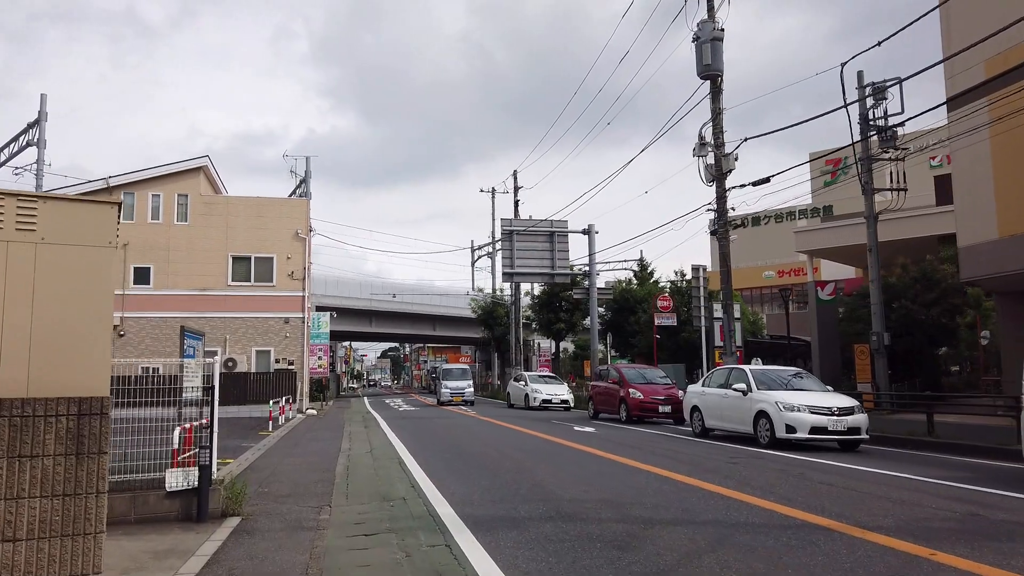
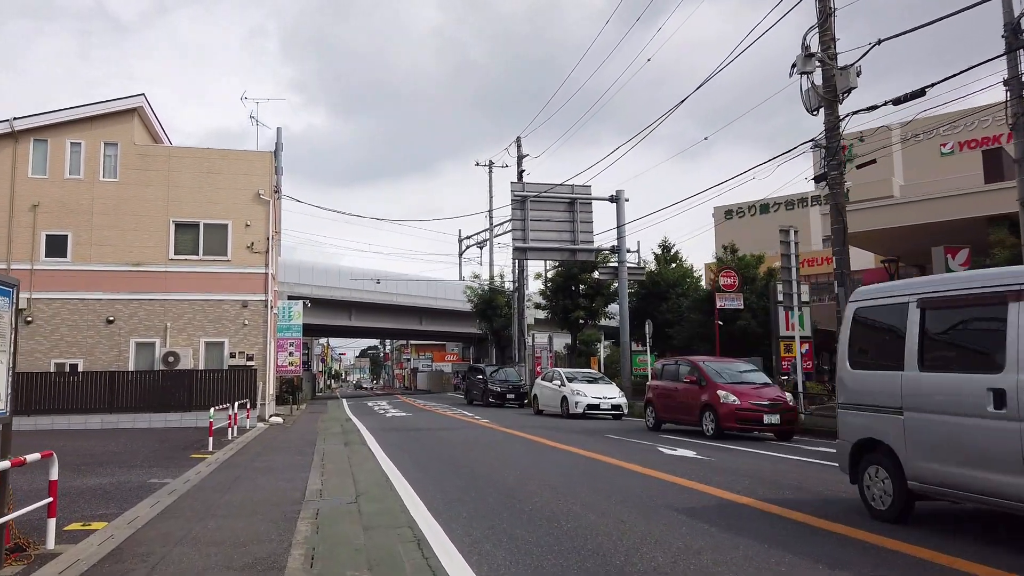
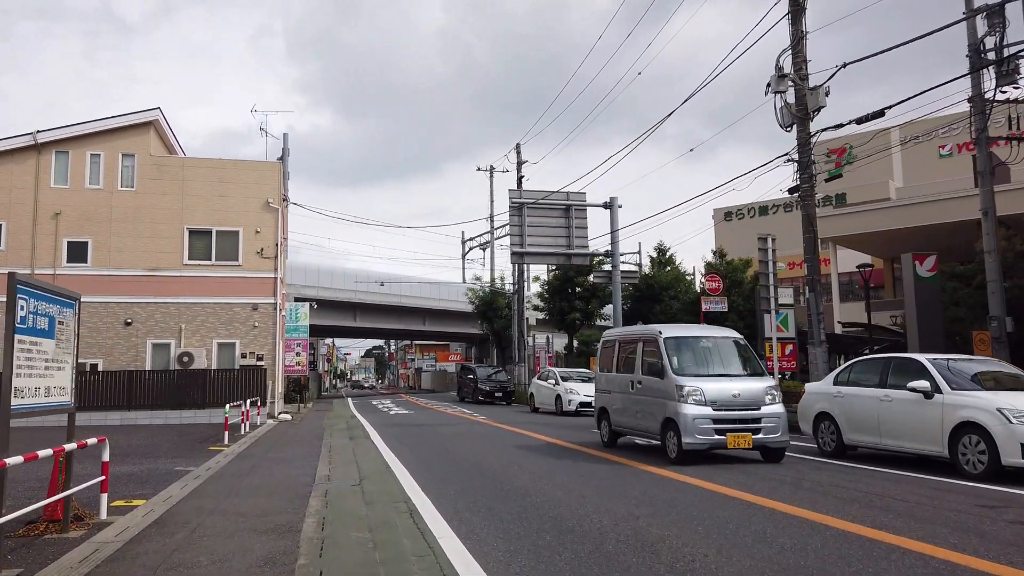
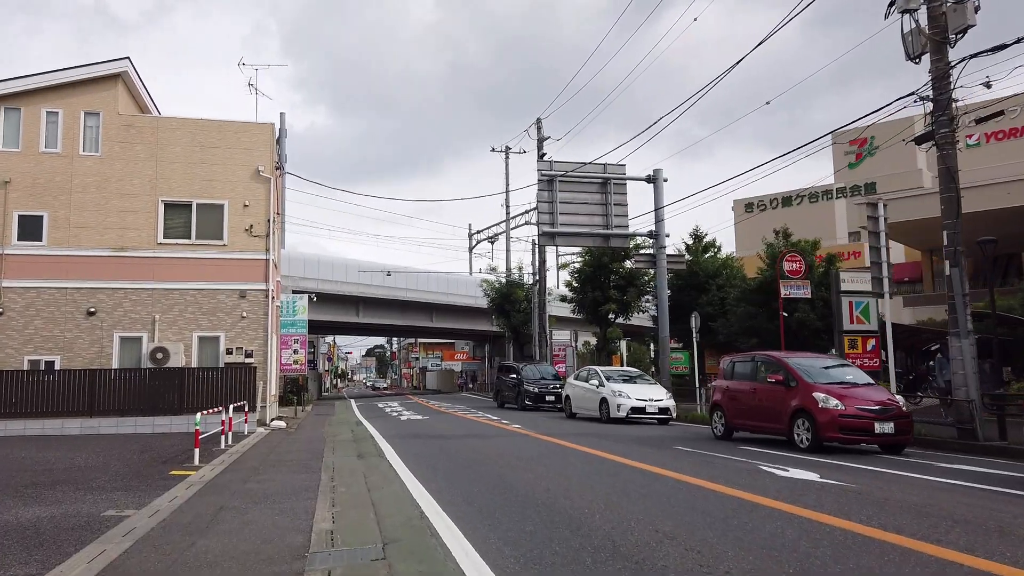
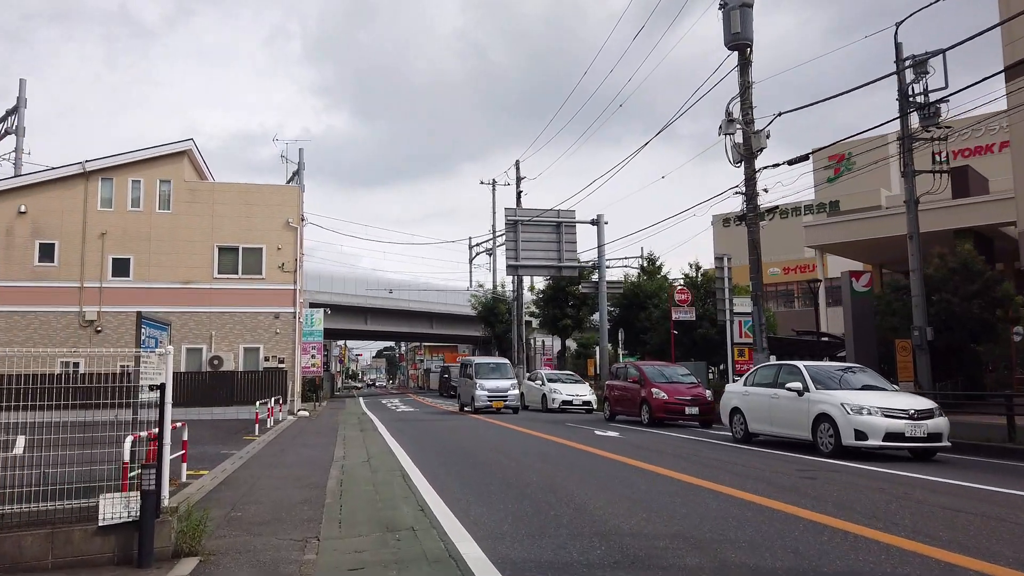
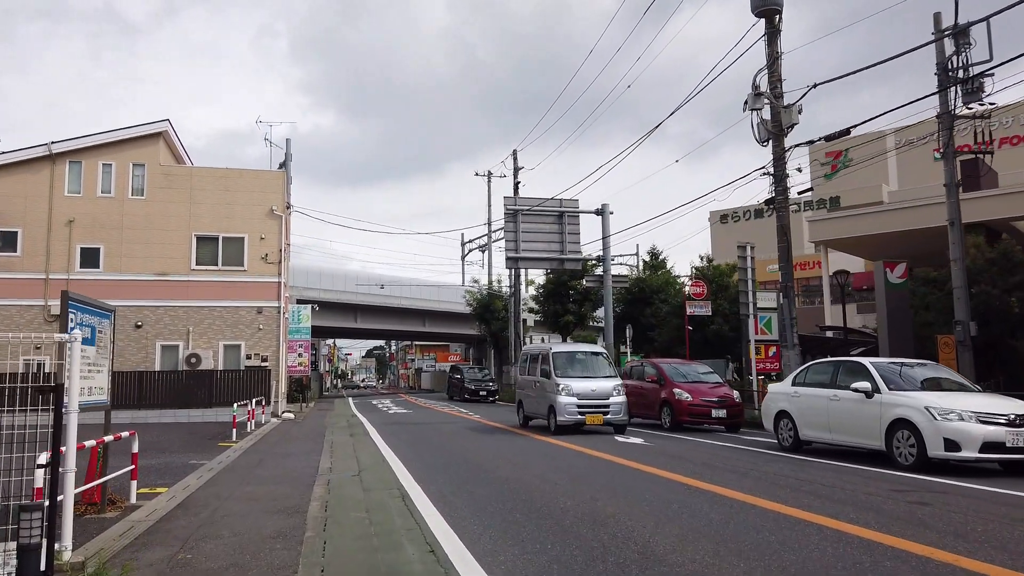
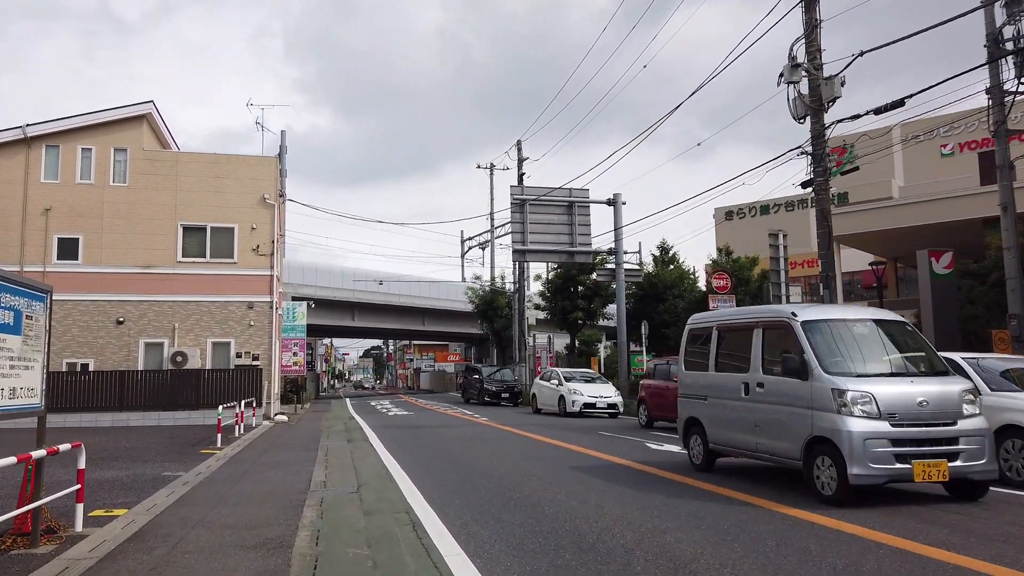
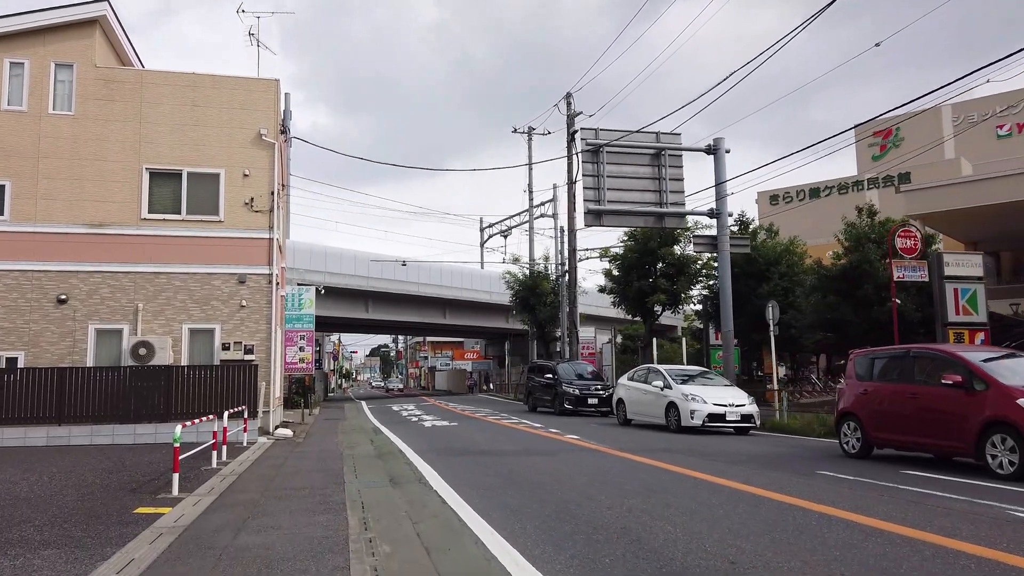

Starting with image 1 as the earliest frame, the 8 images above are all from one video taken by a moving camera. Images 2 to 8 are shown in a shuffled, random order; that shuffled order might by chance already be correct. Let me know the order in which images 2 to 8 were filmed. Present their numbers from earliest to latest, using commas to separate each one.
5, 6, 3, 7, 2, 4, 8
